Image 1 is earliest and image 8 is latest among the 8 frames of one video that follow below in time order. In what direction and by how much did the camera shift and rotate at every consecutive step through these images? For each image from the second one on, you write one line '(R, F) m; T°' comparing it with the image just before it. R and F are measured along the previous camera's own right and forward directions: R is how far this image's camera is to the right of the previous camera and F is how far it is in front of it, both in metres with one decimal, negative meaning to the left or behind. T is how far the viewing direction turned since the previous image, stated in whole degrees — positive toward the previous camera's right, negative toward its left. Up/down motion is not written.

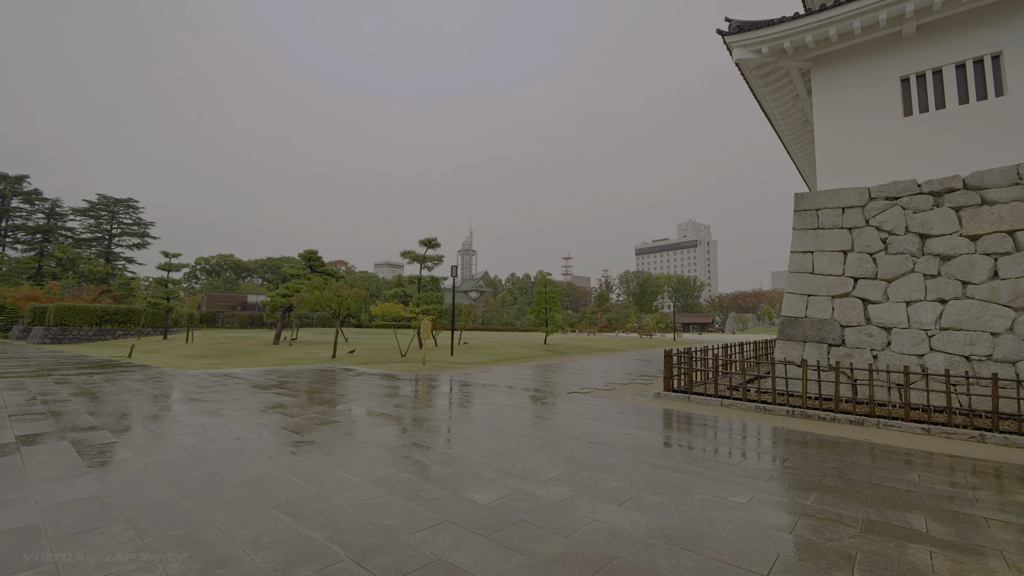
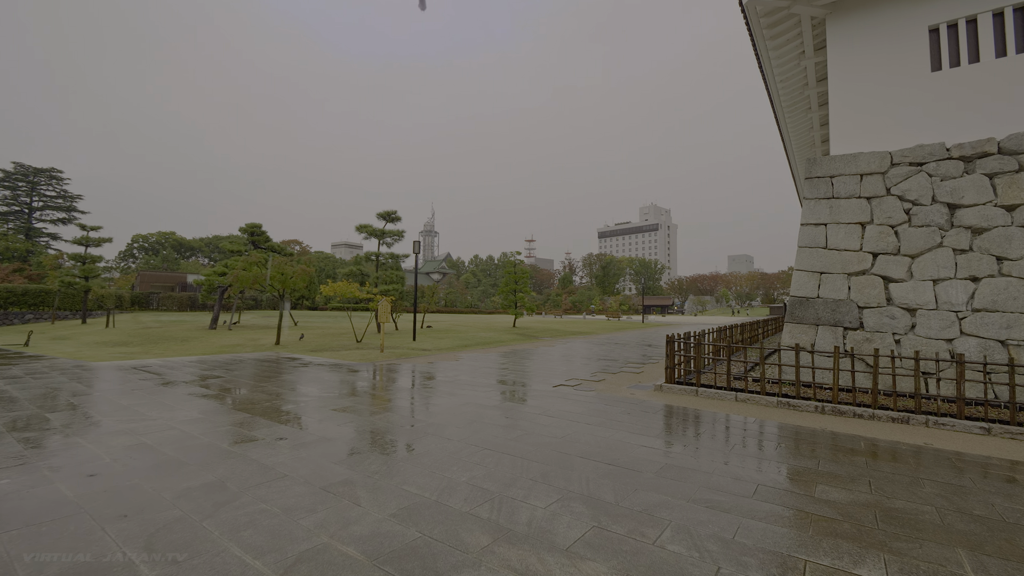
(-0.2, +1.3) m; +5°
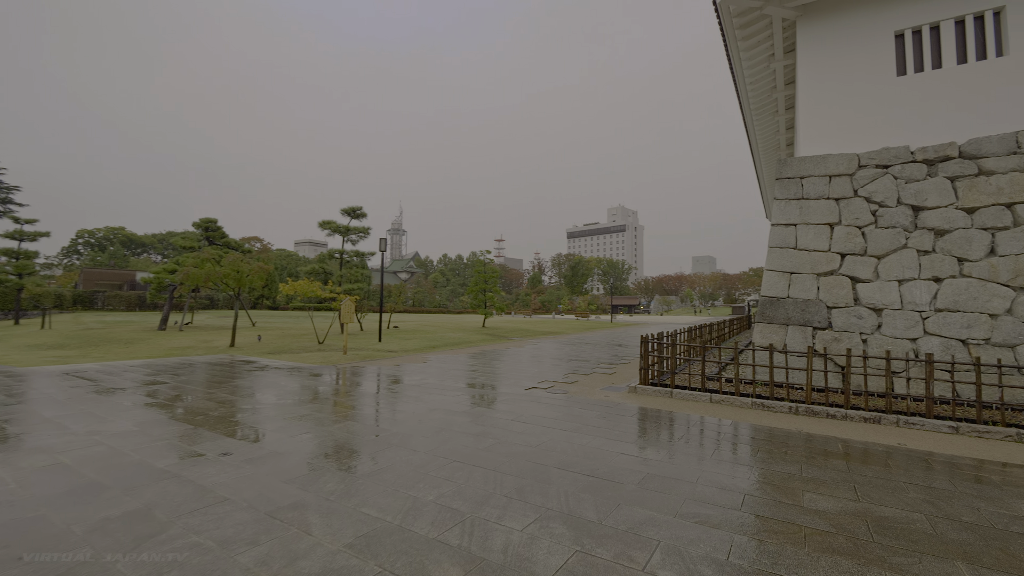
(0.0, +0.3) m; +4°
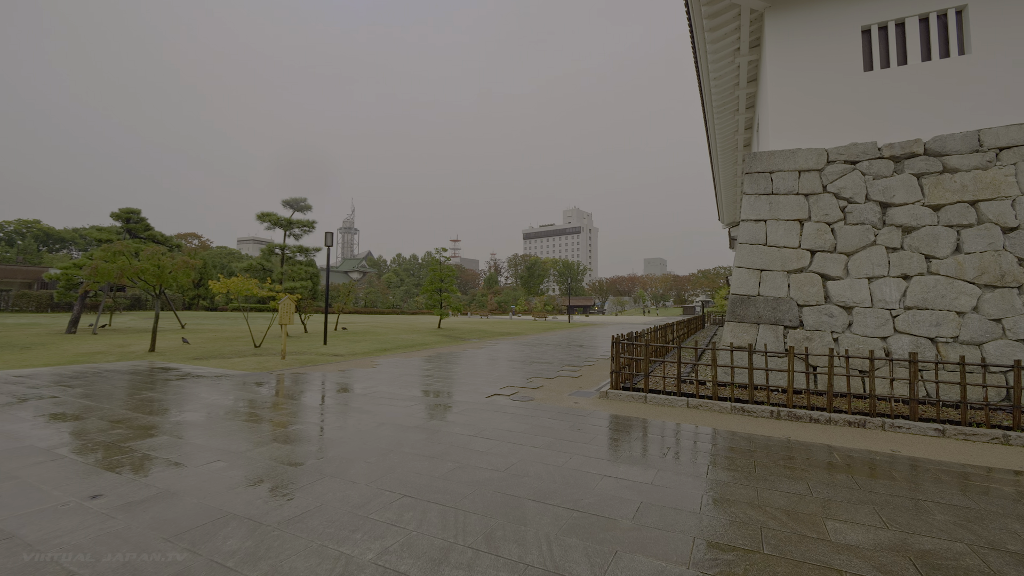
(-0.1, +0.6) m; +5°
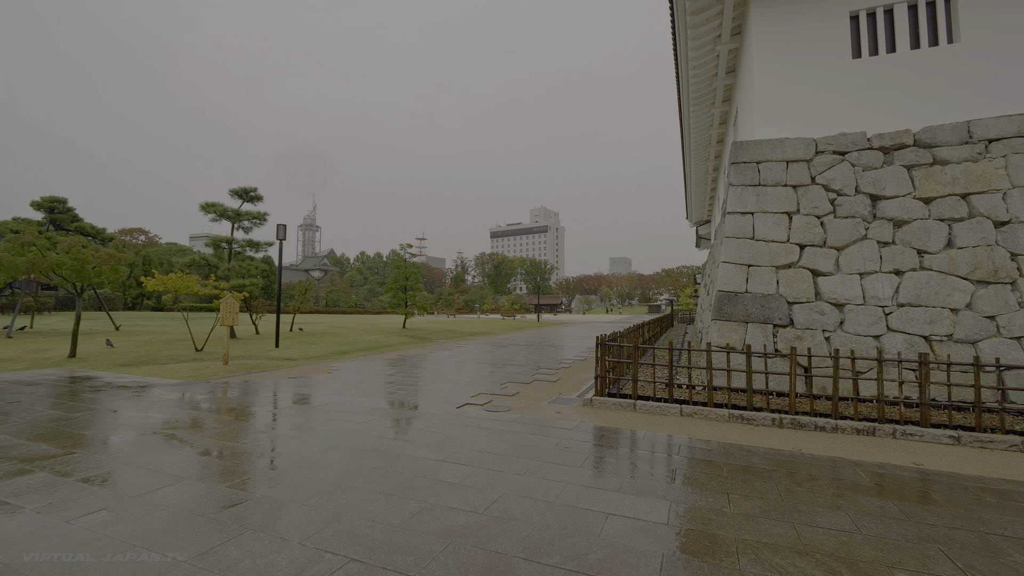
(-0.1, +0.6) m; +4°
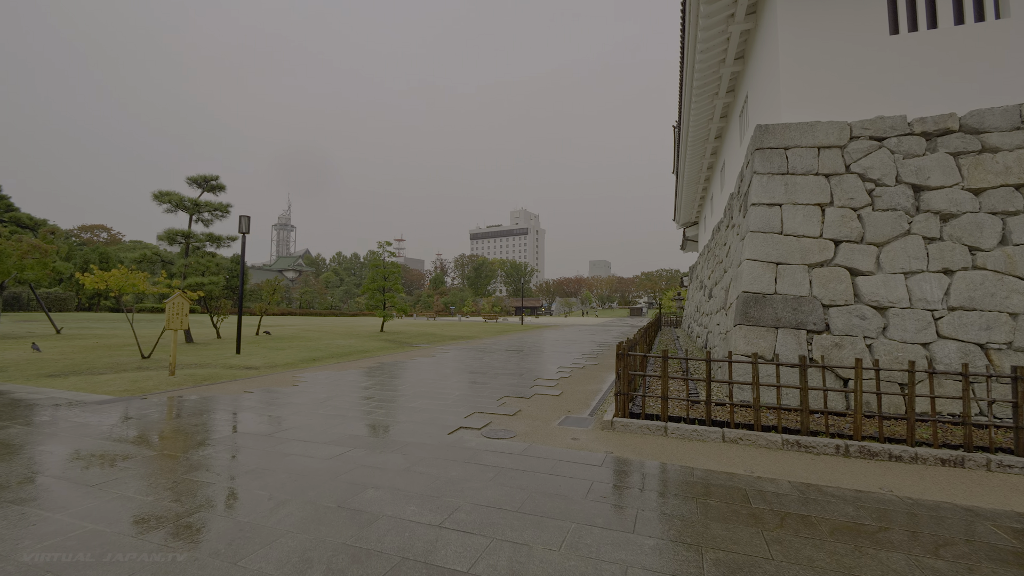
(-0.2, +0.9) m; +3°
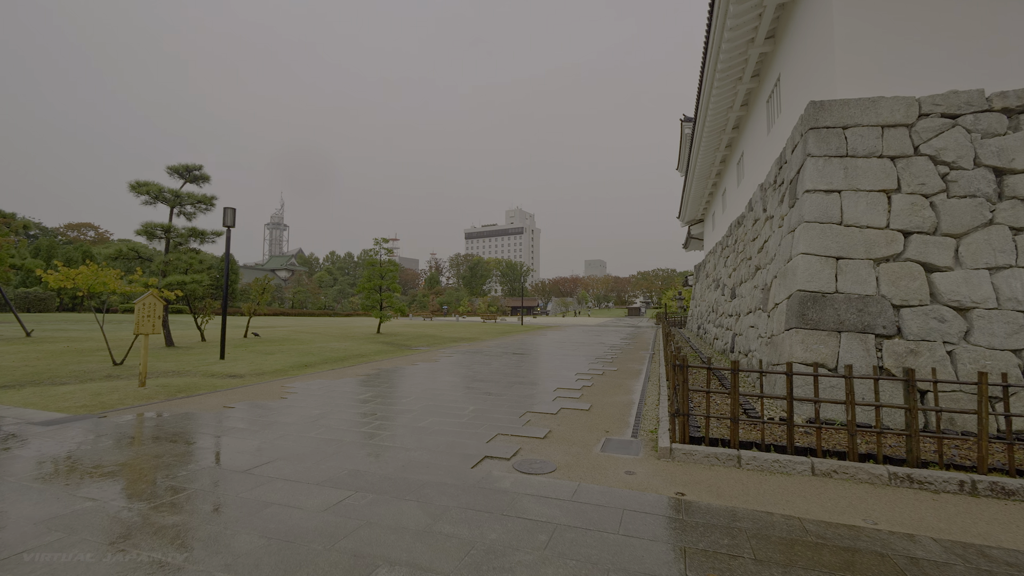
(-0.3, +0.8) m; +1°
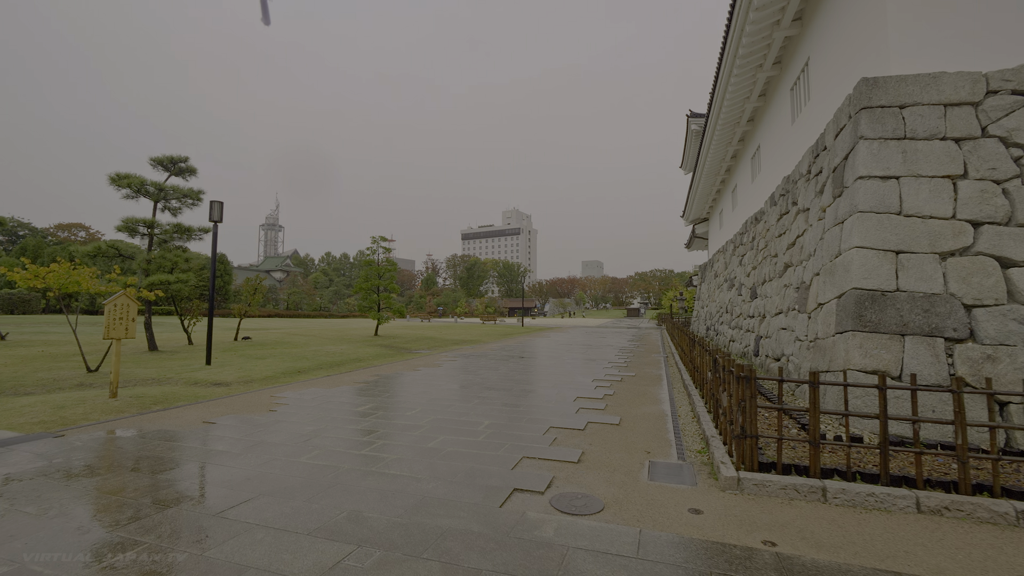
(-0.2, +0.6) m; 0°
